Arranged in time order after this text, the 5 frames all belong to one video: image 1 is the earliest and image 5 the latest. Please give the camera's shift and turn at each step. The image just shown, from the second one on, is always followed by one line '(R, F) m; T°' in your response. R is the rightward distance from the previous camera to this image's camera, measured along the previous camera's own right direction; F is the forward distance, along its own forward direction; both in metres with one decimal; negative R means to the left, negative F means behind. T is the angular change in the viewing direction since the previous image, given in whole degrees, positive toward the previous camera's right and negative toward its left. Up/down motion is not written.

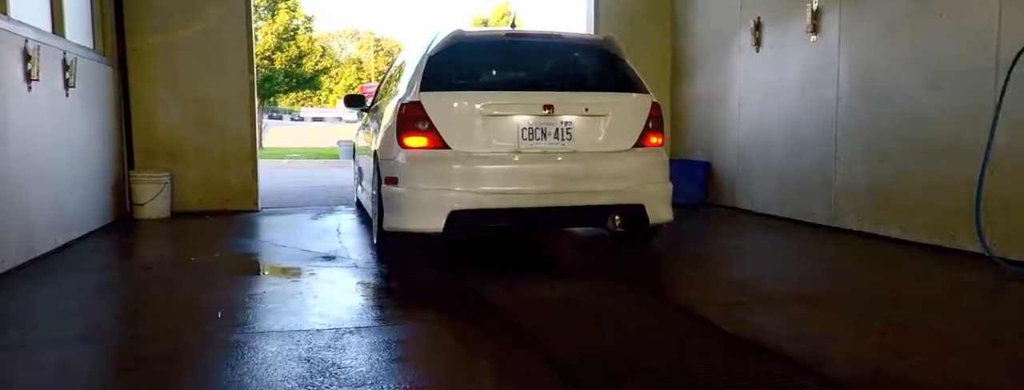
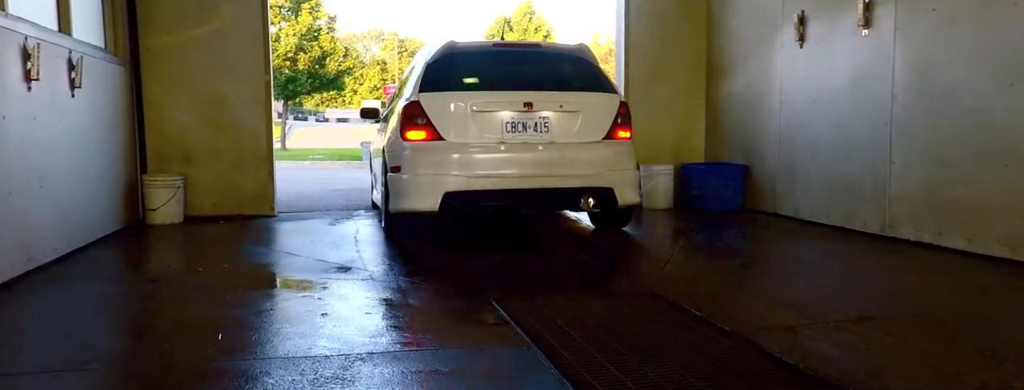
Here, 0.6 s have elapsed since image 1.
(0.0, +0.4) m; -2°
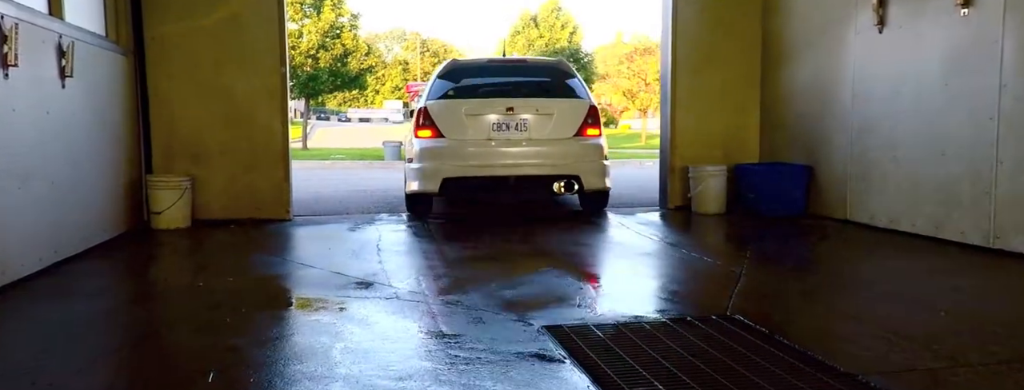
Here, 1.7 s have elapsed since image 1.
(-0.2, +0.7) m; -2°
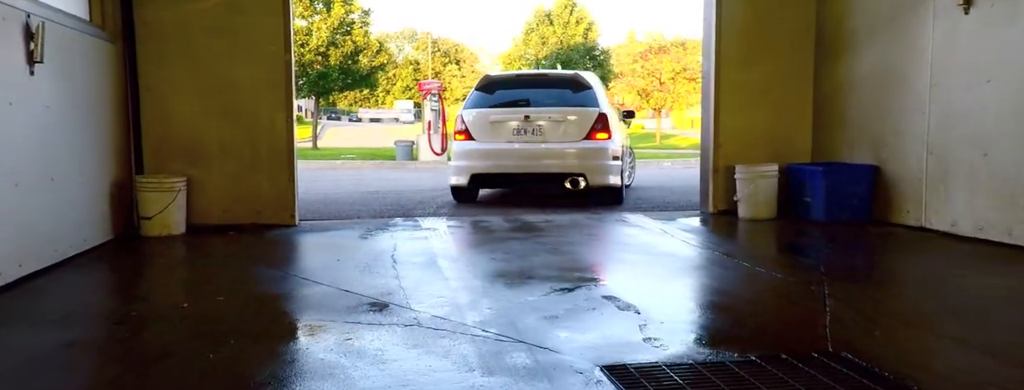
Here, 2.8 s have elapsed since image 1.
(-0.2, +0.7) m; -1°
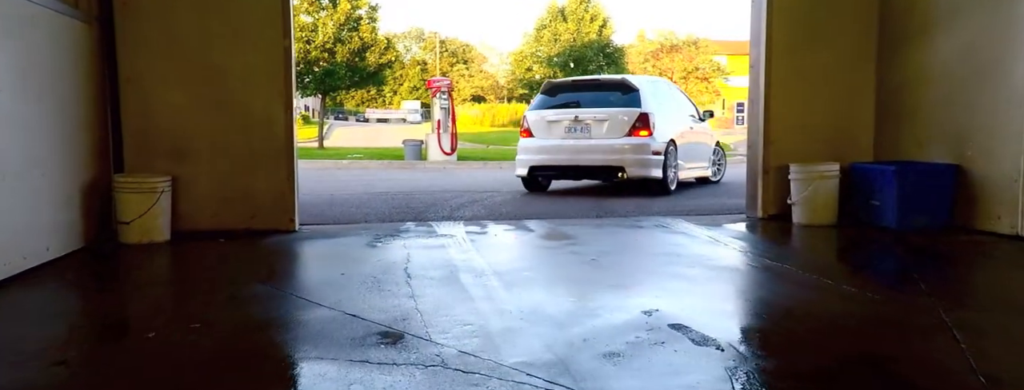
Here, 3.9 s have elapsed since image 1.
(-0.2, +0.8) m; 0°
